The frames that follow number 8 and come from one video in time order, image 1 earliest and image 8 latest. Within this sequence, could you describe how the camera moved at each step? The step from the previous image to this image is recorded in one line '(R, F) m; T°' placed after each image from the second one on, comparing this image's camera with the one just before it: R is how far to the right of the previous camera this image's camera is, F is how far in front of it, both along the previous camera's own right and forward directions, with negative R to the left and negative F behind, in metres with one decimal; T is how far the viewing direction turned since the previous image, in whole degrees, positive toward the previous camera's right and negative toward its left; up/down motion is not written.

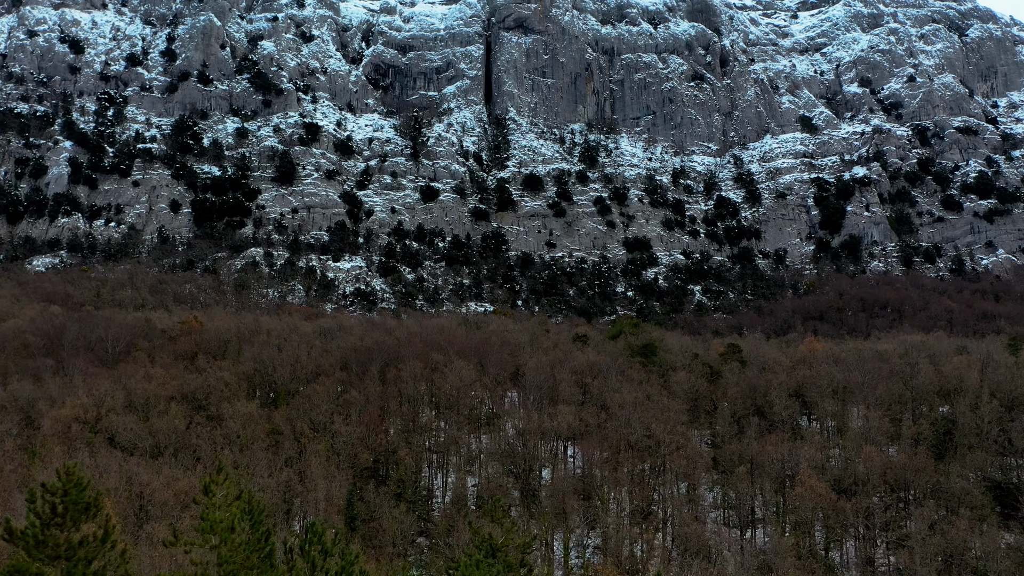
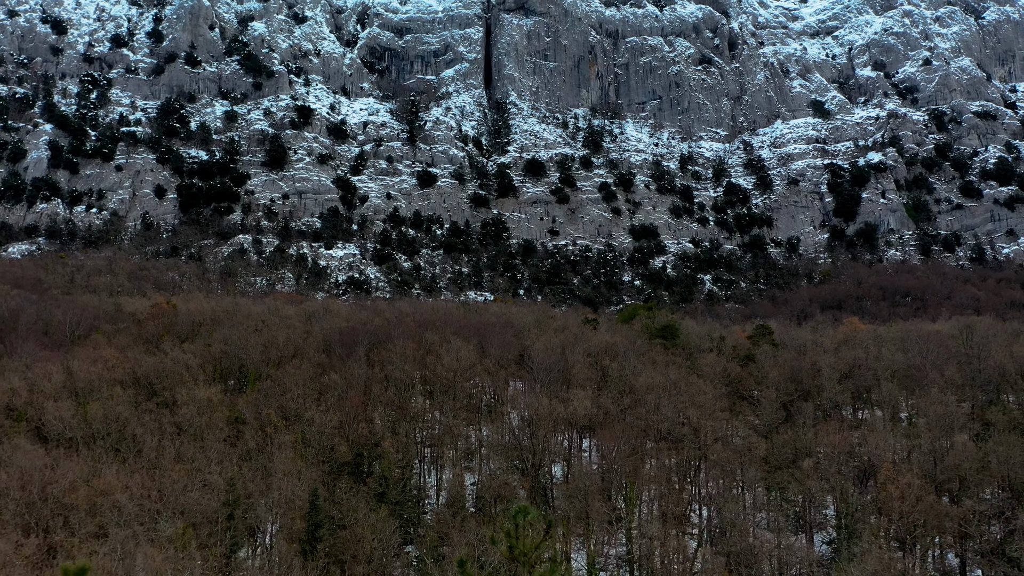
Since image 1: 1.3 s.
(-0.1, +2.3) m; 0°
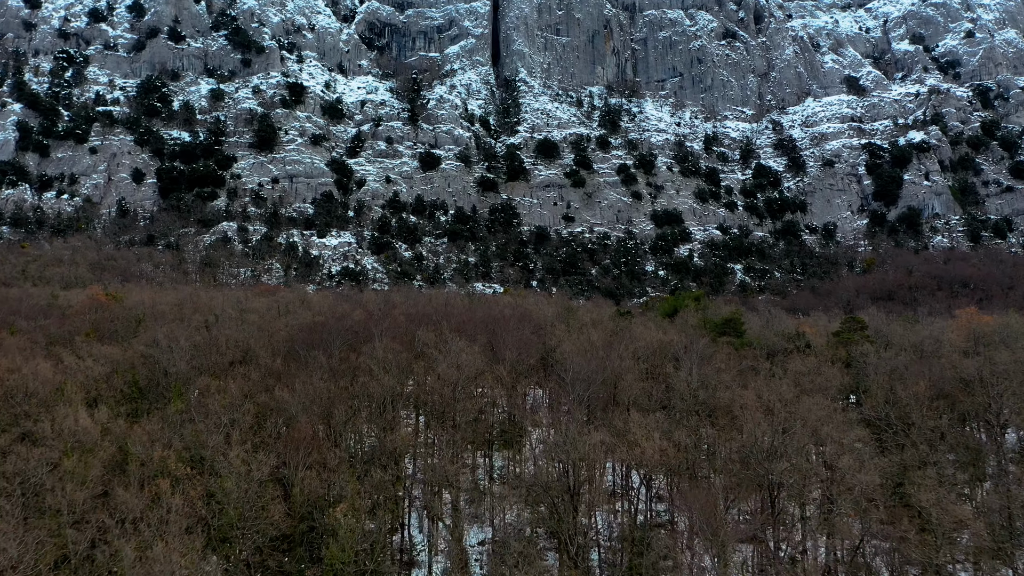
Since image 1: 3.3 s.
(-0.2, +4.2) m; -1°
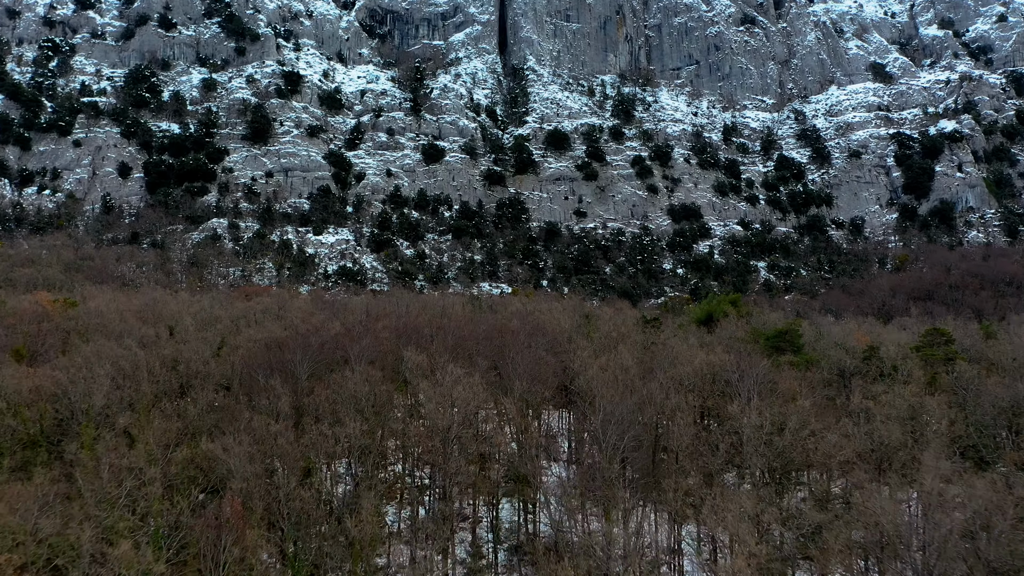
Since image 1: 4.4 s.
(0.0, +2.6) m; -1°
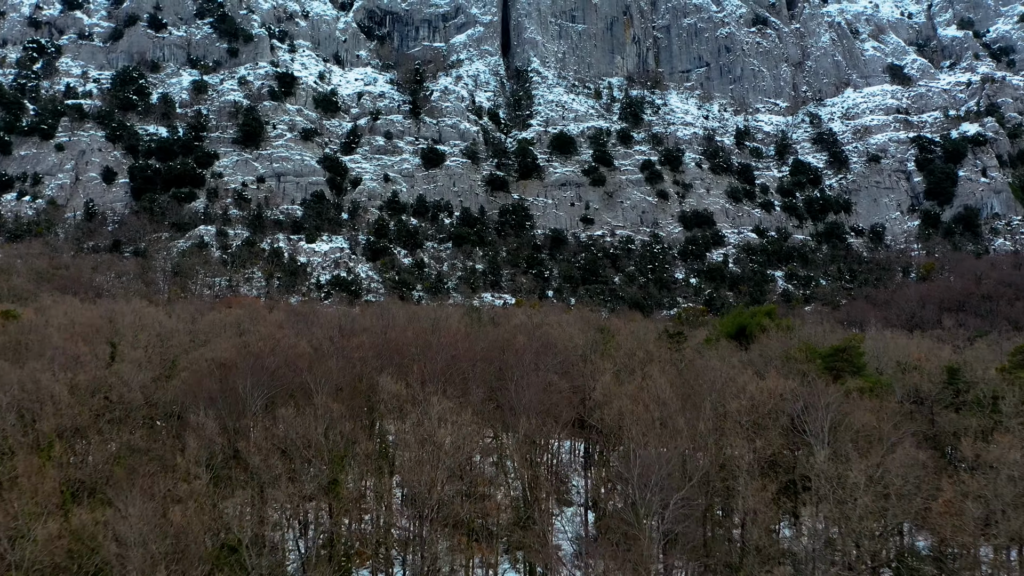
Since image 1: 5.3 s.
(0.0, +2.1) m; 0°
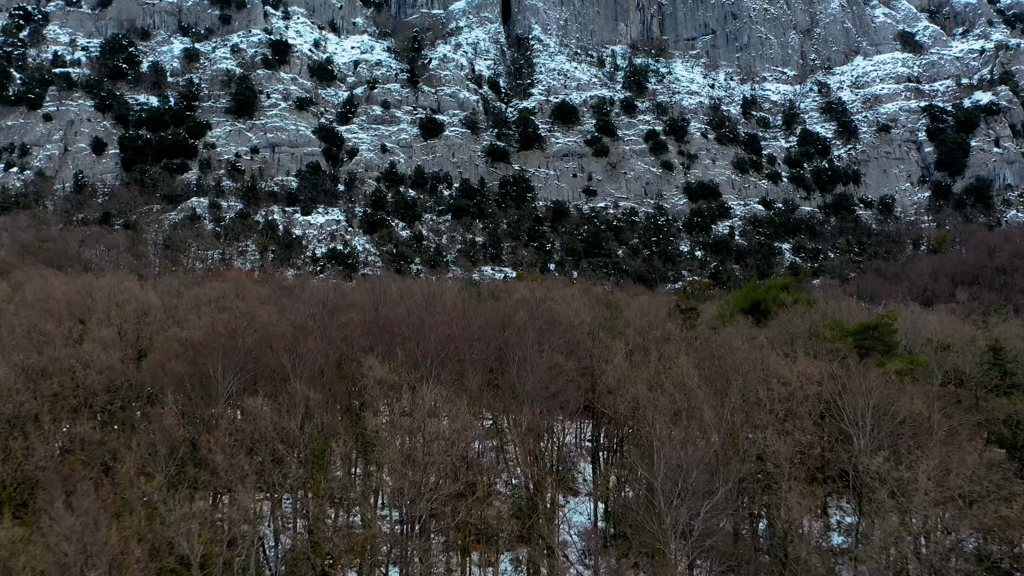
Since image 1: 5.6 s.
(0.0, +0.9) m; 0°
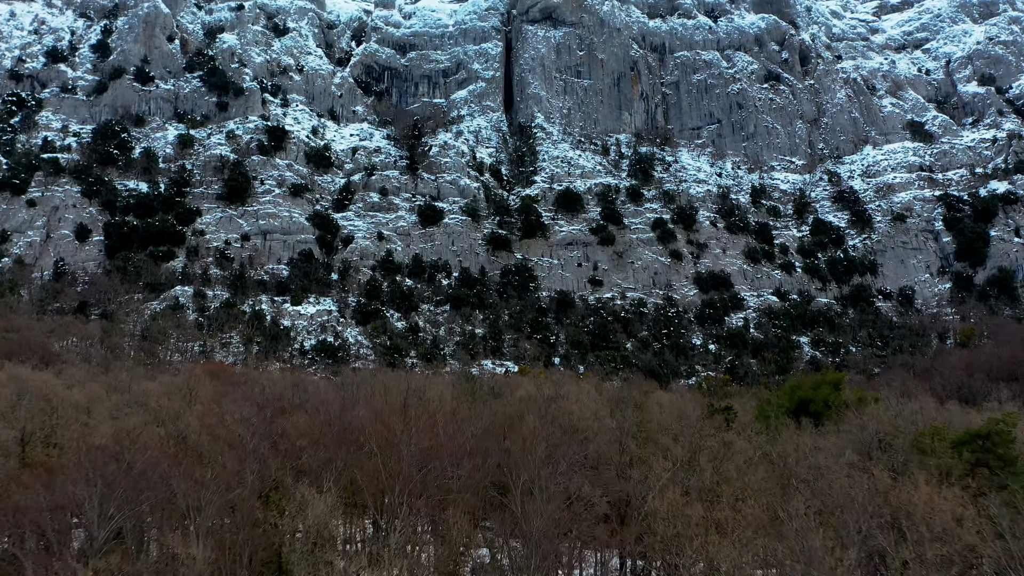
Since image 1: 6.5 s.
(0.0, +2.1) m; 0°
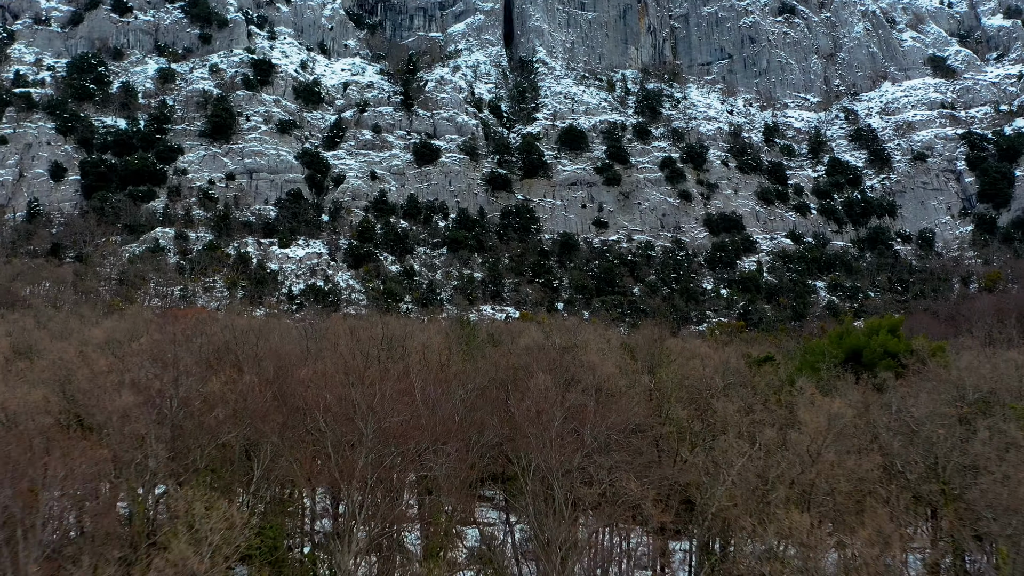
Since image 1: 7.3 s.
(0.0, +1.8) m; 0°
